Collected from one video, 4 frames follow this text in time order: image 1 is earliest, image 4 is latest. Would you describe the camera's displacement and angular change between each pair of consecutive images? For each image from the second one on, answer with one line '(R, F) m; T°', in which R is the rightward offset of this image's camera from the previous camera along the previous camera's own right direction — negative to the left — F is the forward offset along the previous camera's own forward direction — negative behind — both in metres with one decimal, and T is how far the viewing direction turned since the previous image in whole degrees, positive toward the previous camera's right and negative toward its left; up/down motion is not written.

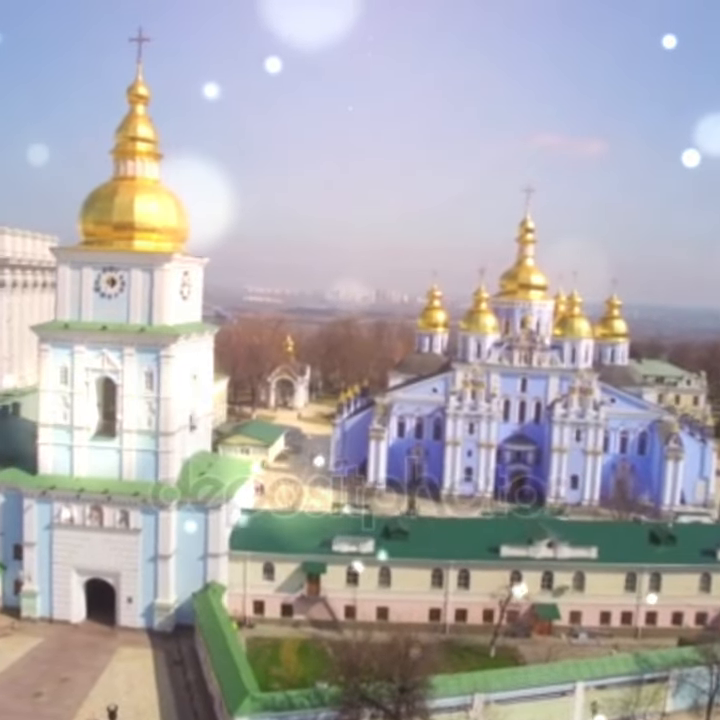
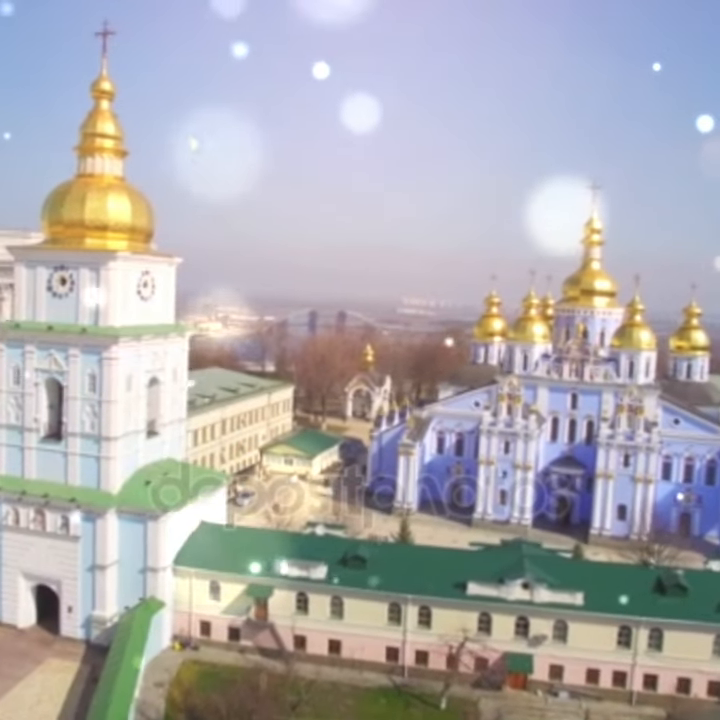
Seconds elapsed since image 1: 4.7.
(+6.7, +3.2) m; -12°
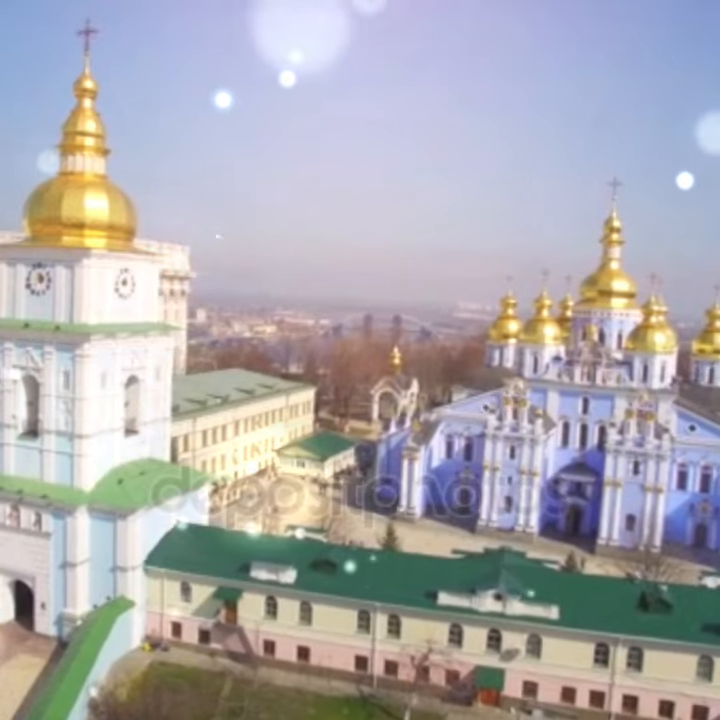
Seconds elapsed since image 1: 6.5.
(+2.8, +0.8) m; -5°
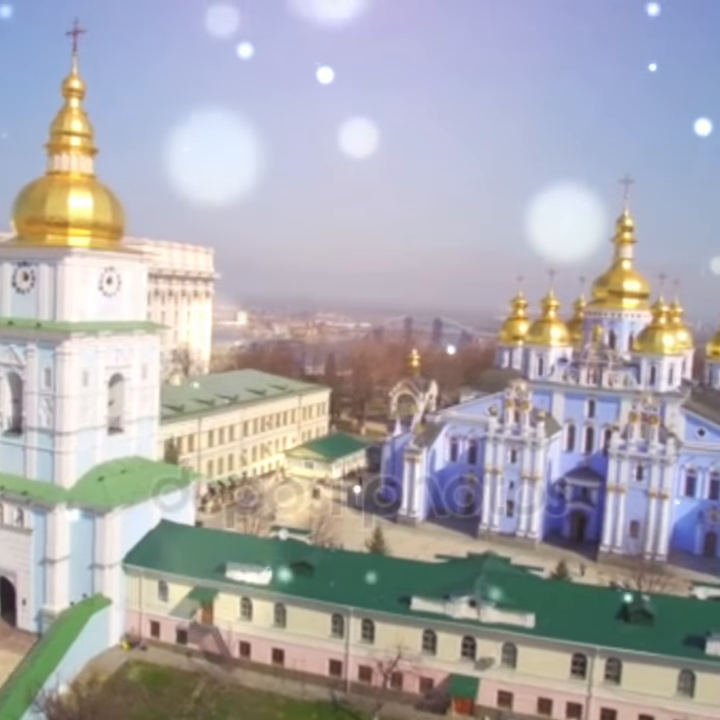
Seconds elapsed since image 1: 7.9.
(+2.1, +0.5) m; -3°
